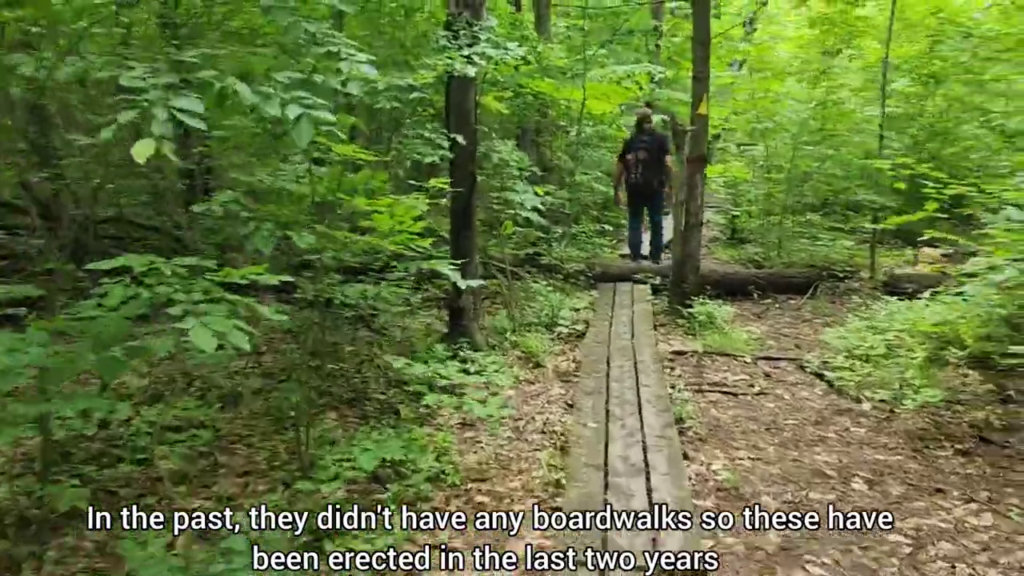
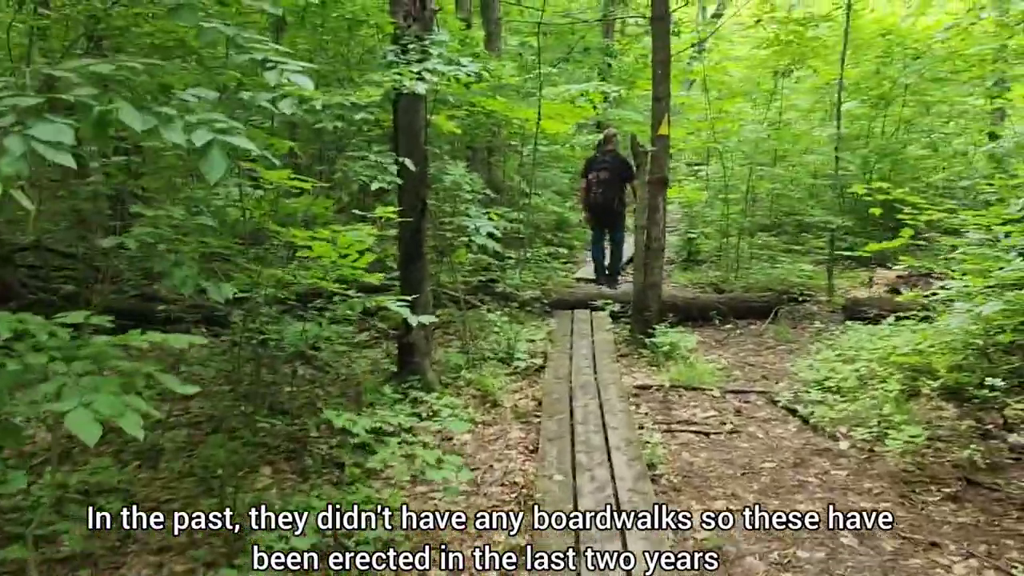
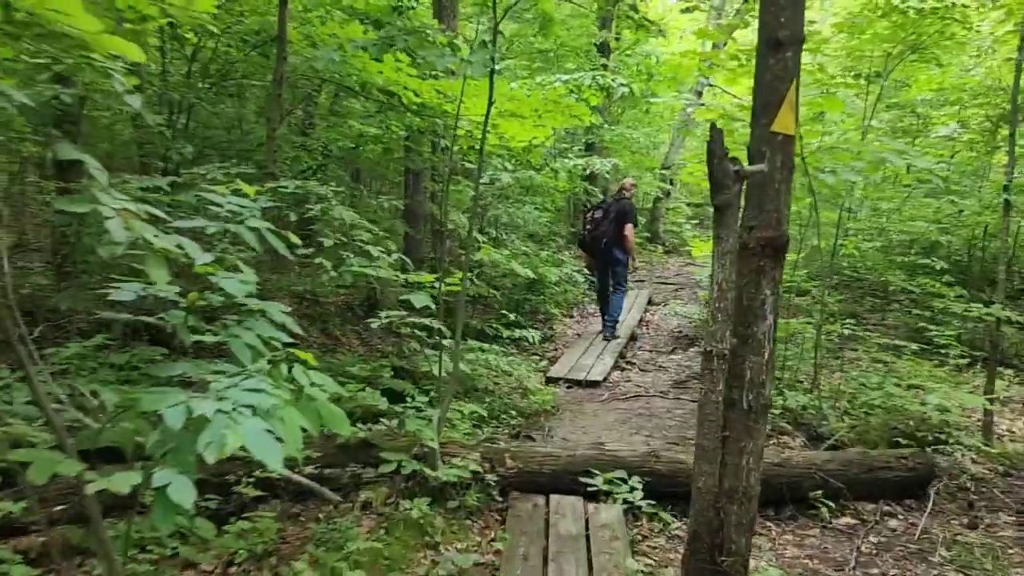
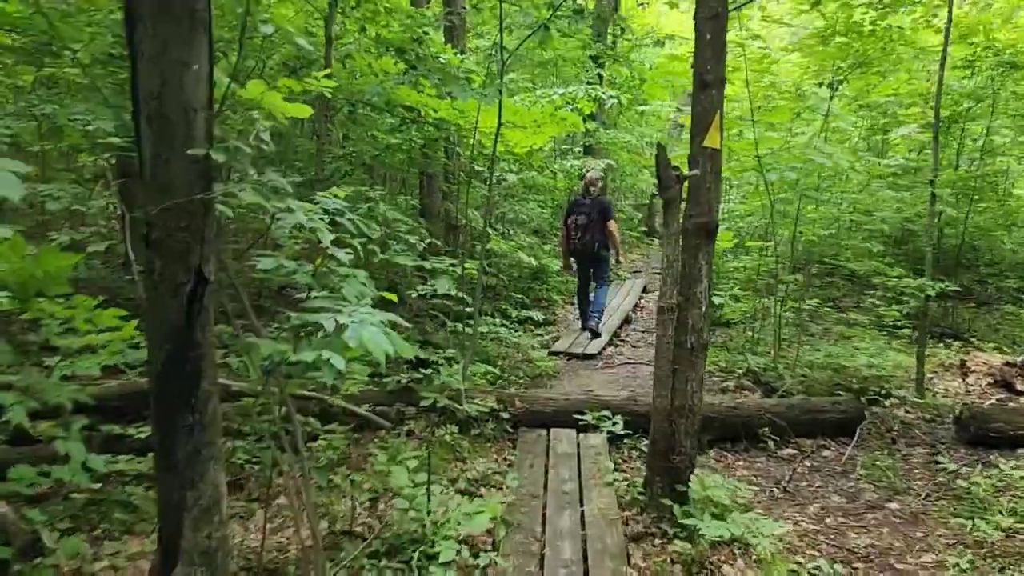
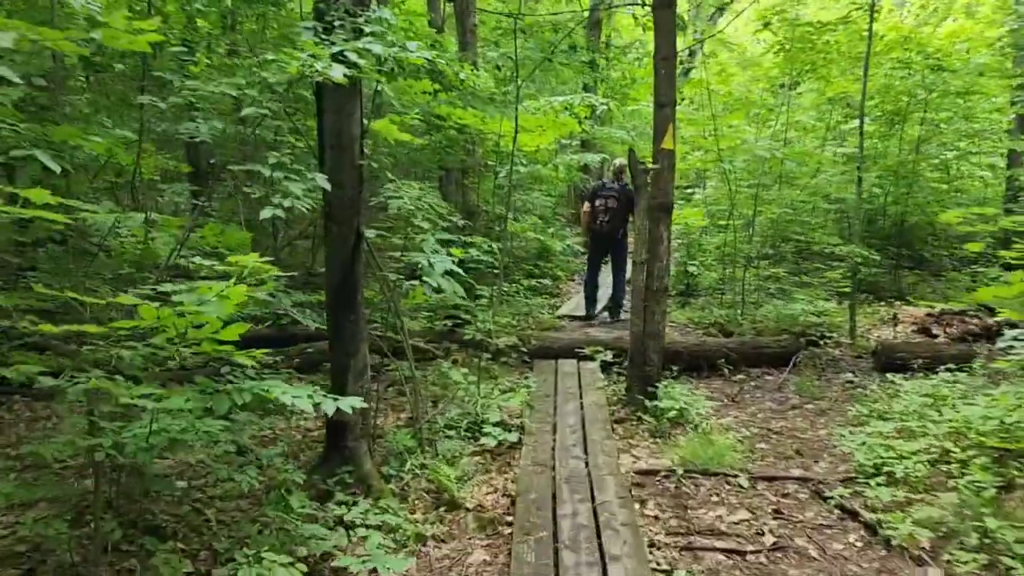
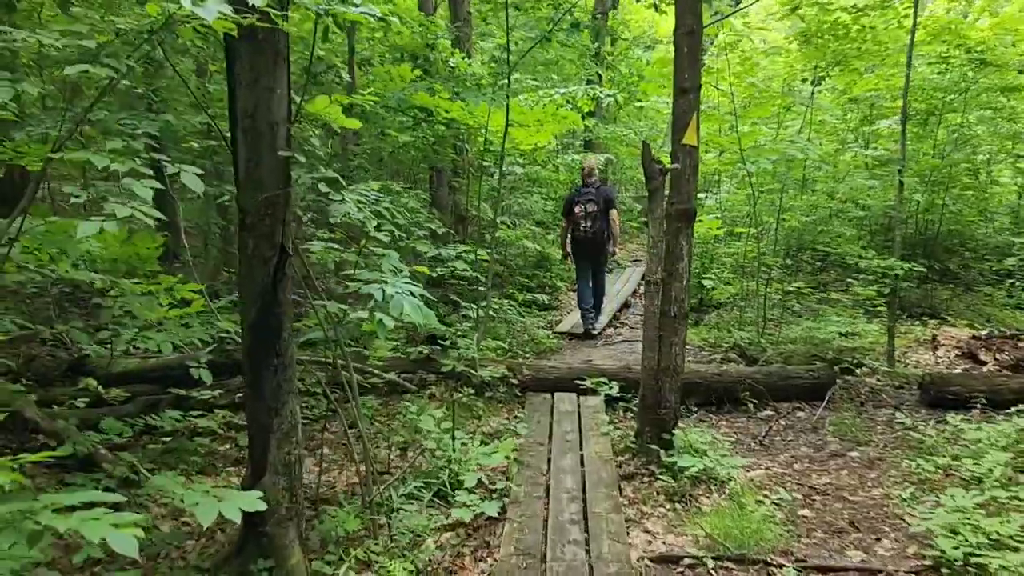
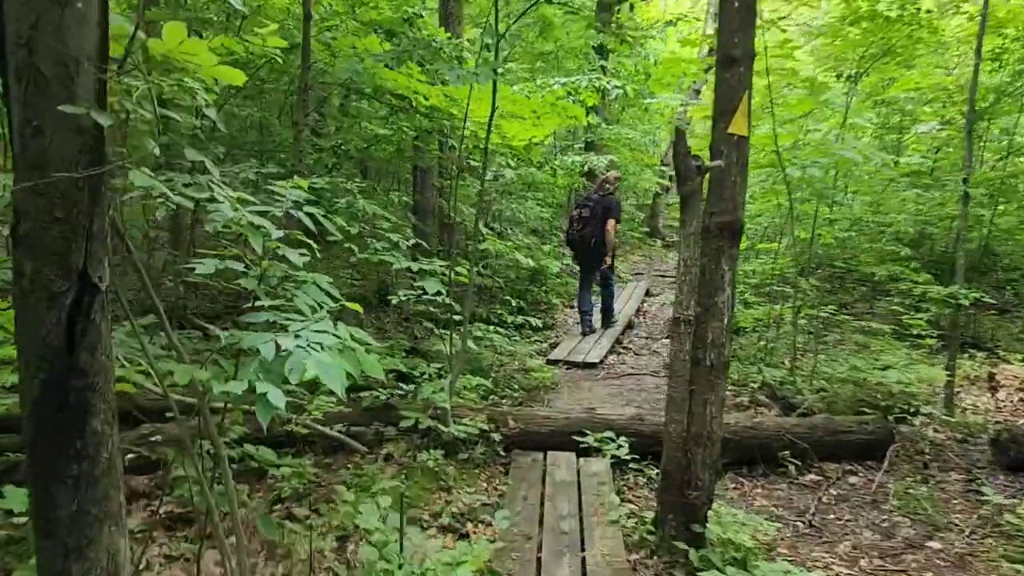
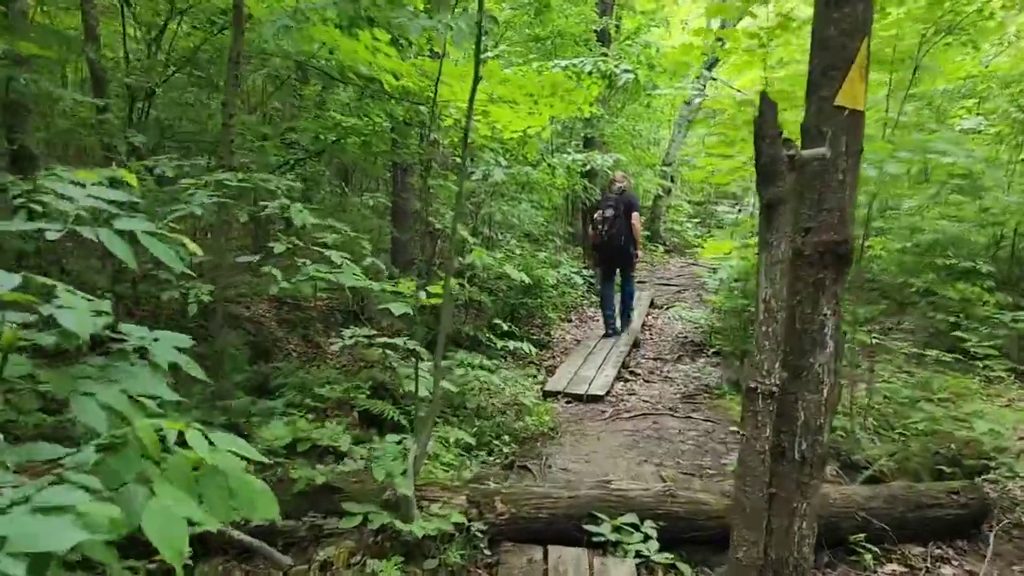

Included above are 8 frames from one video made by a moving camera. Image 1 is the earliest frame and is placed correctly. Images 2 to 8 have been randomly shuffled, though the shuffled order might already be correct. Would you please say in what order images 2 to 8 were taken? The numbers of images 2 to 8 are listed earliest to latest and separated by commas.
2, 5, 6, 4, 7, 3, 8
